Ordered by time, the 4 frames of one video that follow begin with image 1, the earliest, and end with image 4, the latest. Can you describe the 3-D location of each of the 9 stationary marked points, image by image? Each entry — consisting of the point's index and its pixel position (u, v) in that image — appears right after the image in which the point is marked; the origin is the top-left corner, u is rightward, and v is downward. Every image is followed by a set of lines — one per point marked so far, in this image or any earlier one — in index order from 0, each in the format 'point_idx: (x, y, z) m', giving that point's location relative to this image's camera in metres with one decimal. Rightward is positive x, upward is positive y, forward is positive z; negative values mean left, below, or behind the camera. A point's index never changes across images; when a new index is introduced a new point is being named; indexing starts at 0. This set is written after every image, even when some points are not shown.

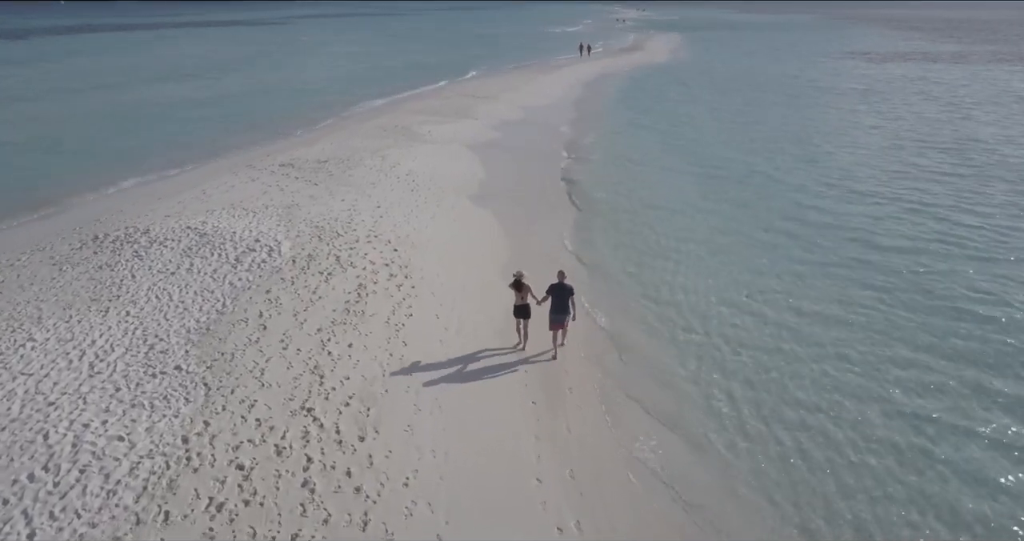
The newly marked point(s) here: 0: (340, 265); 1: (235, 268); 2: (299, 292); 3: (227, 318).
0: (-3.9, +0.1, +14.0) m
1: (-6.1, +0.1, +13.5) m
2: (-4.4, -0.5, +12.8) m
3: (-5.5, -0.9, +11.8) m
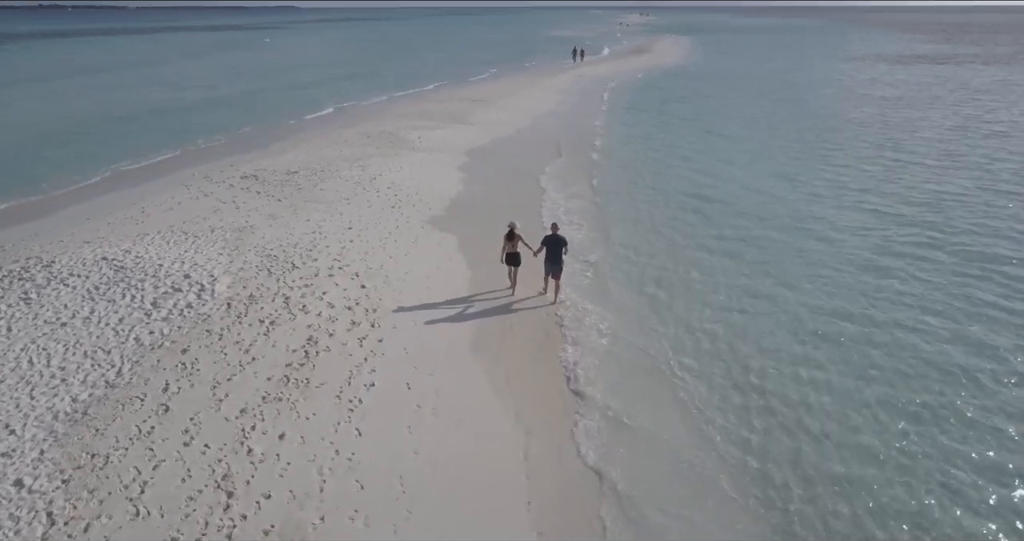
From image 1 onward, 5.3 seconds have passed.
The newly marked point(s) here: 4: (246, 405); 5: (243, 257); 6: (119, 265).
0: (-4.0, -0.7, +10.8) m
1: (-6.2, -0.8, +10.4) m
2: (-4.5, -1.3, +9.6) m
3: (-5.6, -1.7, +8.6) m
4: (-3.7, -1.9, +8.6) m
5: (-5.6, +0.3, +12.8) m
6: (-7.7, +0.1, +11.9) m
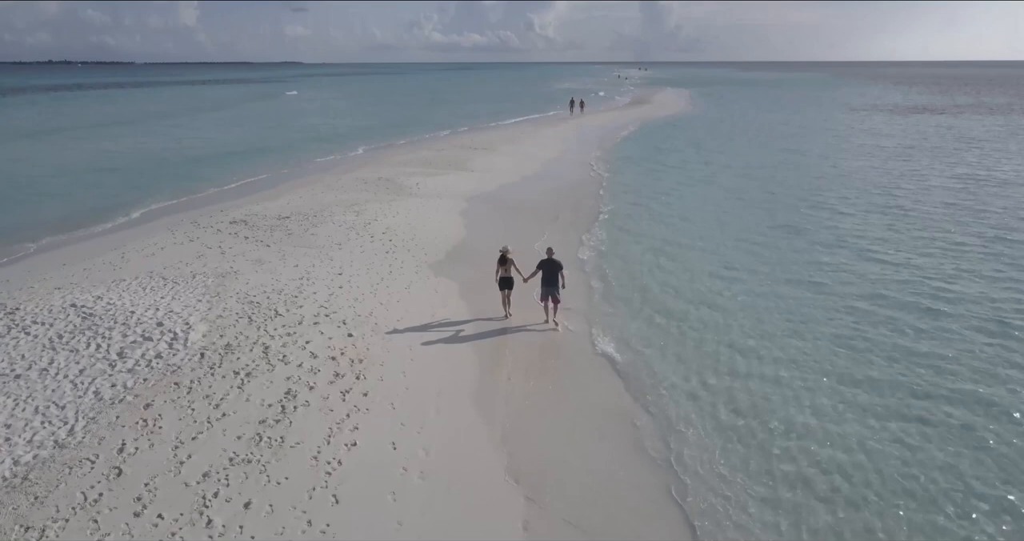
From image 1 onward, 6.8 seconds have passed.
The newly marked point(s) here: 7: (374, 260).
0: (-4.0, -1.5, +10.0) m
1: (-6.2, -1.5, +9.5) m
2: (-4.5, -2.0, +8.7) m
3: (-5.6, -2.3, +7.7) m
4: (-3.8, -2.5, +7.6) m
5: (-5.7, -0.7, +12.0) m
6: (-7.7, -0.7, +11.1) m
7: (-3.5, +0.3, +15.6) m
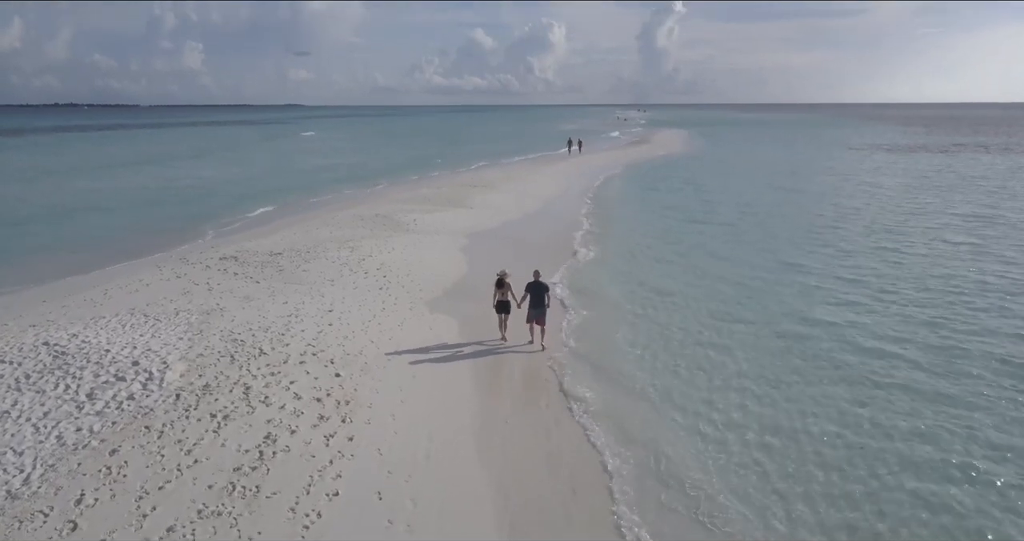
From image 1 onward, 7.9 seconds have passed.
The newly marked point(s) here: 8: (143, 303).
0: (-4.1, -2.0, +9.3) m
1: (-6.3, -2.0, +8.9) m
2: (-4.6, -2.4, +8.0) m
3: (-5.7, -2.7, +7.0) m
4: (-3.8, -2.8, +6.9) m
5: (-5.7, -1.3, +11.4) m
6: (-7.7, -1.4, +10.5) m
7: (-3.6, -0.6, +15.0) m
8: (-8.3, -0.7, +13.8) m
